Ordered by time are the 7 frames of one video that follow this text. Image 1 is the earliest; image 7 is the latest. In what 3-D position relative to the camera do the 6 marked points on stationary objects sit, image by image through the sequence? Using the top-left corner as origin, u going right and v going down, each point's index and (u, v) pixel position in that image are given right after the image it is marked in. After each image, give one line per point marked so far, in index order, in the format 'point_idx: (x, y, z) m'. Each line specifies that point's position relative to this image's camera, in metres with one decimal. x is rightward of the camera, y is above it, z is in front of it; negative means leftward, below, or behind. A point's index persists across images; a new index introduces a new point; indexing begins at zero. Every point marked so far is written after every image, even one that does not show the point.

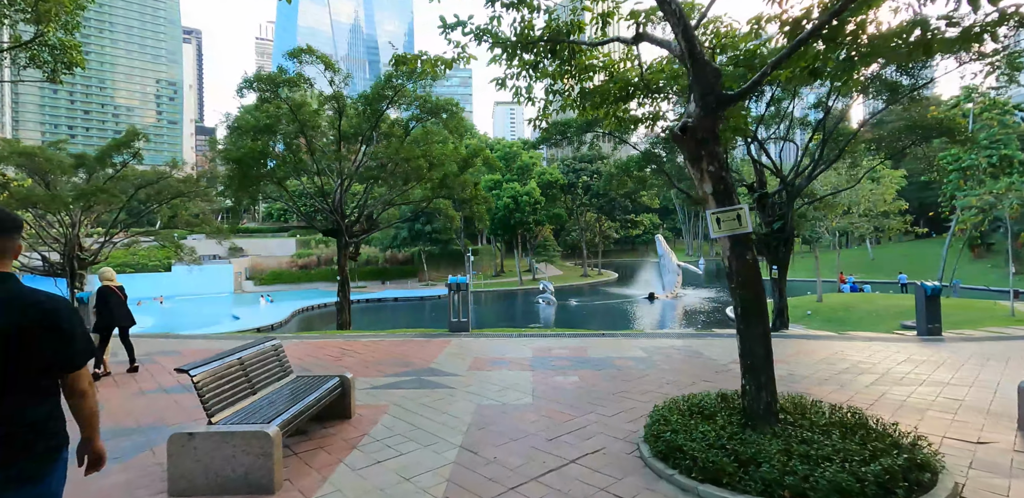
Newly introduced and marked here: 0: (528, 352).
0: (+0.2, -1.5, +7.4) m
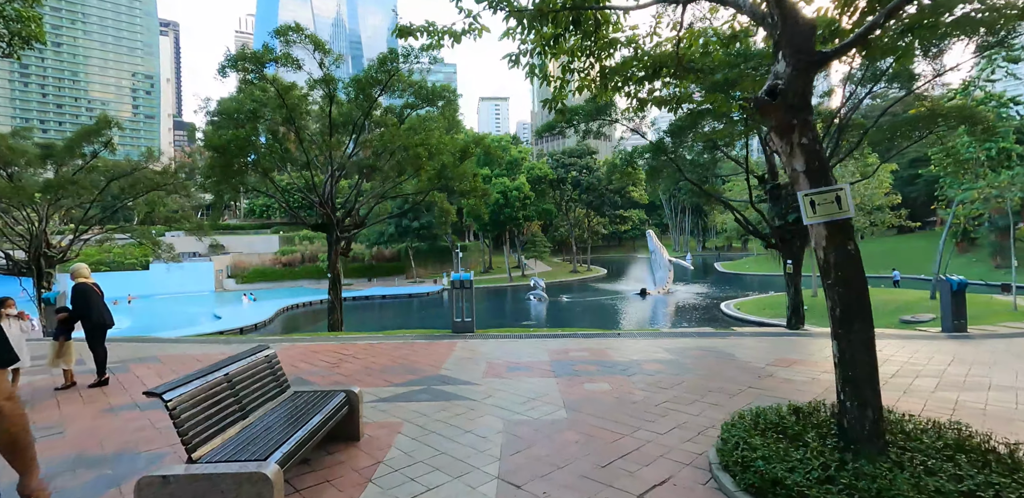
0: (+0.4, -1.4, +6.8) m
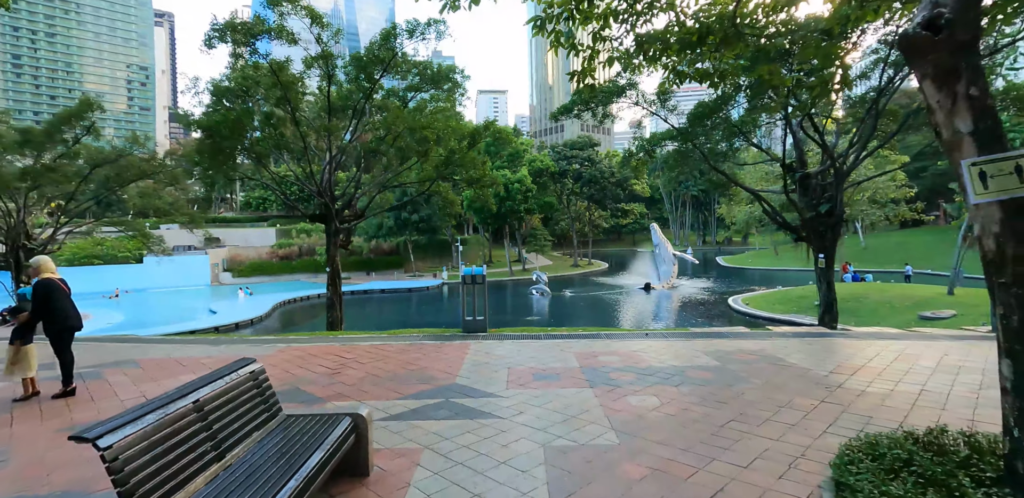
0: (+0.7, -1.3, +6.0) m
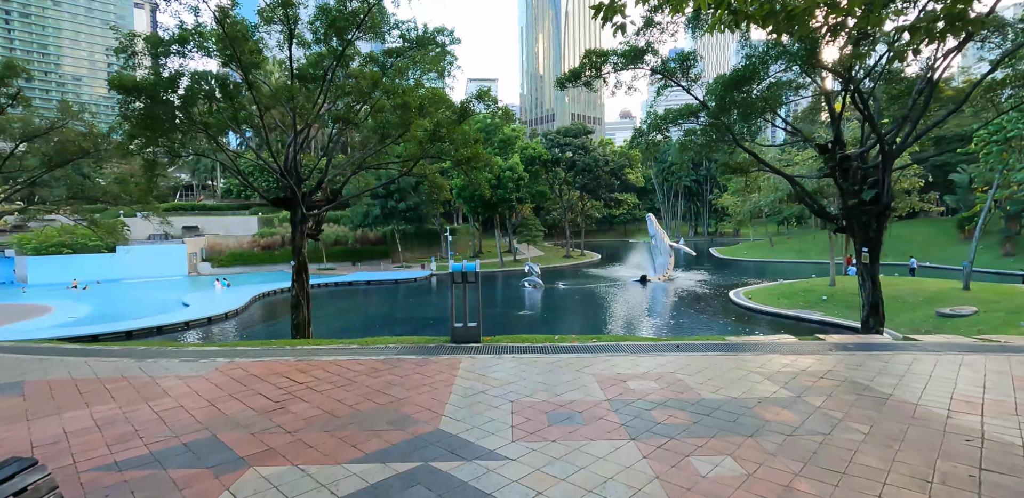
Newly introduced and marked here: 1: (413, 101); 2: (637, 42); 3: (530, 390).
0: (+0.7, -1.2, +4.6) m
1: (-1.8, +2.6, +9.1) m
2: (+2.1, +3.4, +8.5) m
3: (+0.2, -1.2, +4.5) m
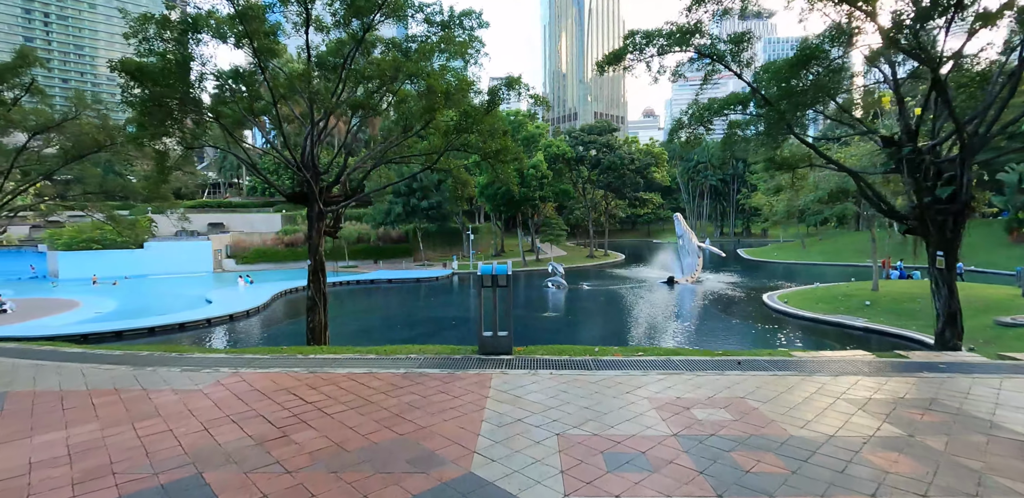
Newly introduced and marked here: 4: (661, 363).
0: (+1.1, -1.3, +3.8) m
1: (-1.2, +2.7, +8.4) m
2: (+2.6, +3.4, +7.6) m
3: (+0.5, -1.2, +3.8) m
4: (+1.6, -1.2, +5.5) m
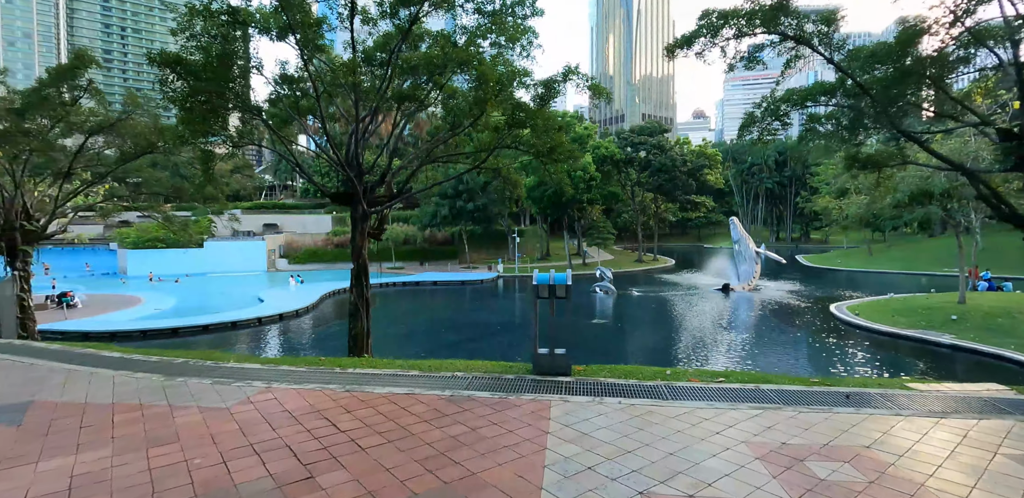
0: (+1.5, -1.3, +3.1) m
1: (-0.4, +2.6, +7.8) m
2: (+3.4, +3.3, +6.7) m
3: (+0.9, -1.3, +3.0) m
4: (+2.2, -1.3, +4.7) m
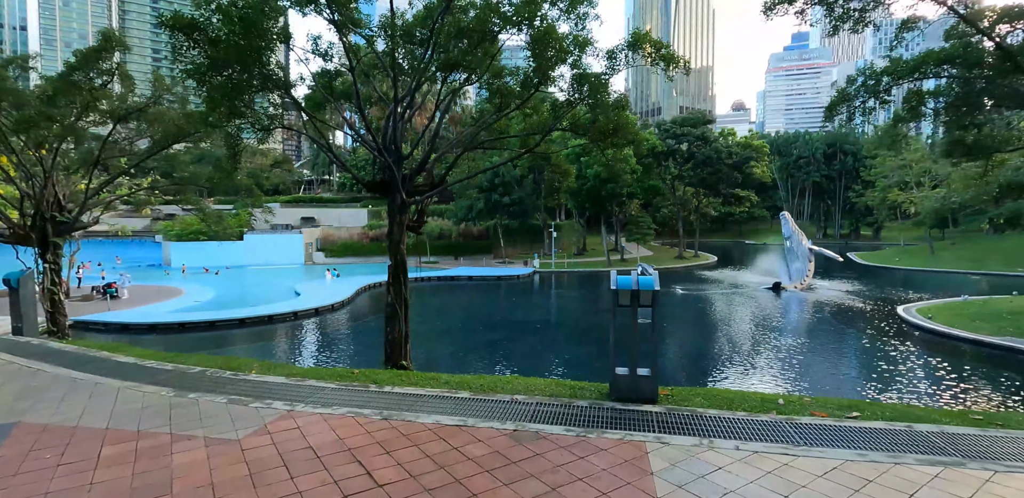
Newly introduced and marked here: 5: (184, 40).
0: (+1.9, -1.3, +2.0) m
1: (+0.4, +2.6, +6.8) m
2: (+4.1, +3.3, +5.5) m
3: (+1.3, -1.3, +2.0) m
4: (+2.7, -1.3, +3.6) m
5: (-4.3, +2.7, +6.8) m
